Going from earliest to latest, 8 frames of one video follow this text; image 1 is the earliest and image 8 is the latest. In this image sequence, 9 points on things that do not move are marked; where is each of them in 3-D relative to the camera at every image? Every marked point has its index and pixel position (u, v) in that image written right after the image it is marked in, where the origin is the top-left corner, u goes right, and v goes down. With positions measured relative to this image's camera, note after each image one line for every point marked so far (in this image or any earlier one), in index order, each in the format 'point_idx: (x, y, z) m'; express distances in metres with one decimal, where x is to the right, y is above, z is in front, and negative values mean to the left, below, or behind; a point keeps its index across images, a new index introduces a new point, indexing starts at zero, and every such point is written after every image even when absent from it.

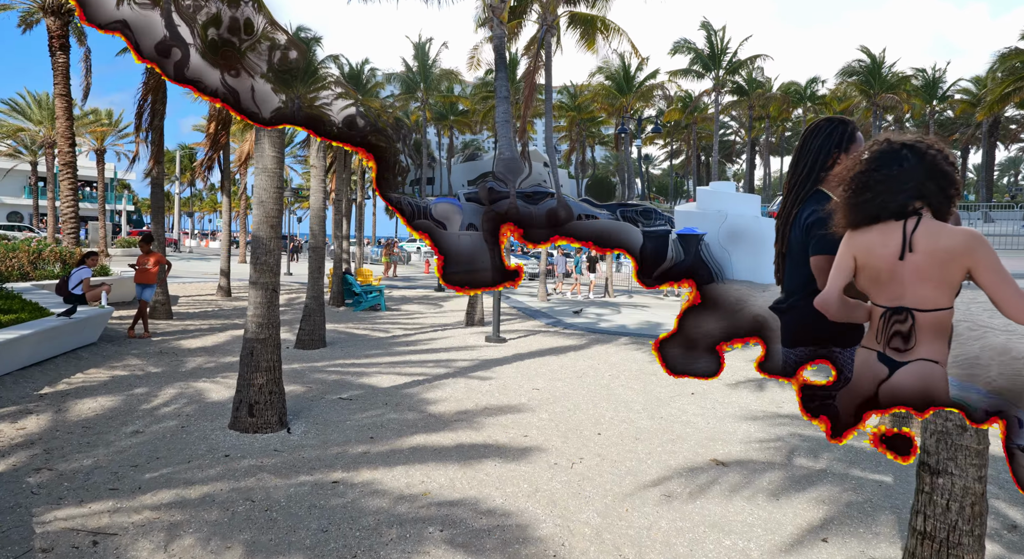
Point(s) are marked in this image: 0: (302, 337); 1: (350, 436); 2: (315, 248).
0: (-3.4, -0.9, +10.8) m
1: (-1.5, -1.4, +6.1) m
2: (-3.2, +0.5, +10.9) m
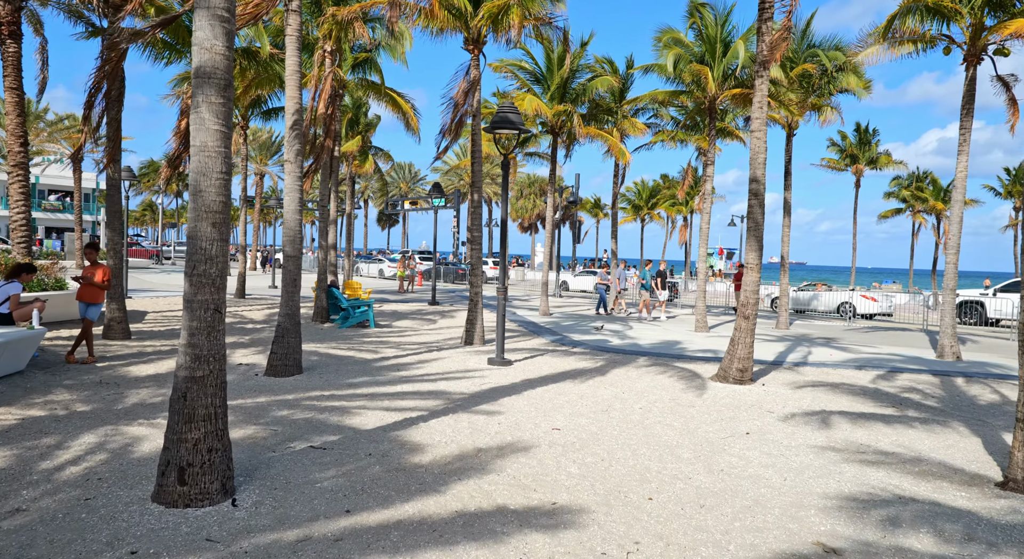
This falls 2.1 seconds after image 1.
0: (-3.3, -1.1, +9.2) m
1: (-1.3, -1.5, +4.5) m
2: (-3.1, +0.3, +9.3) m
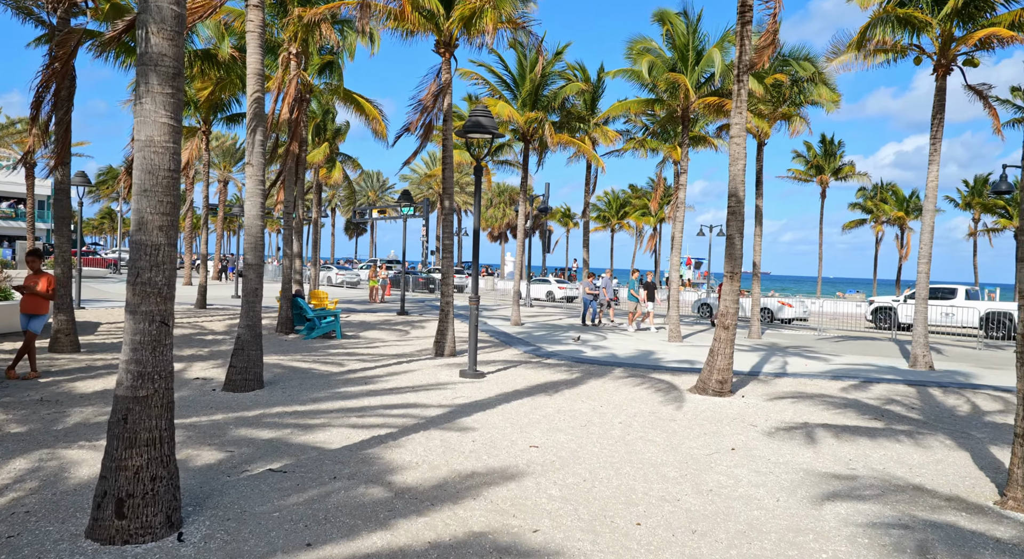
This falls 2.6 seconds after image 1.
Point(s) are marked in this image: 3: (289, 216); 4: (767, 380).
0: (-3.6, -1.3, +8.6) m
1: (-1.4, -1.6, +4.0) m
2: (-3.5, +0.2, +8.8) m
3: (-5.8, +1.6, +17.3) m
4: (+4.2, -1.7, +11.0) m
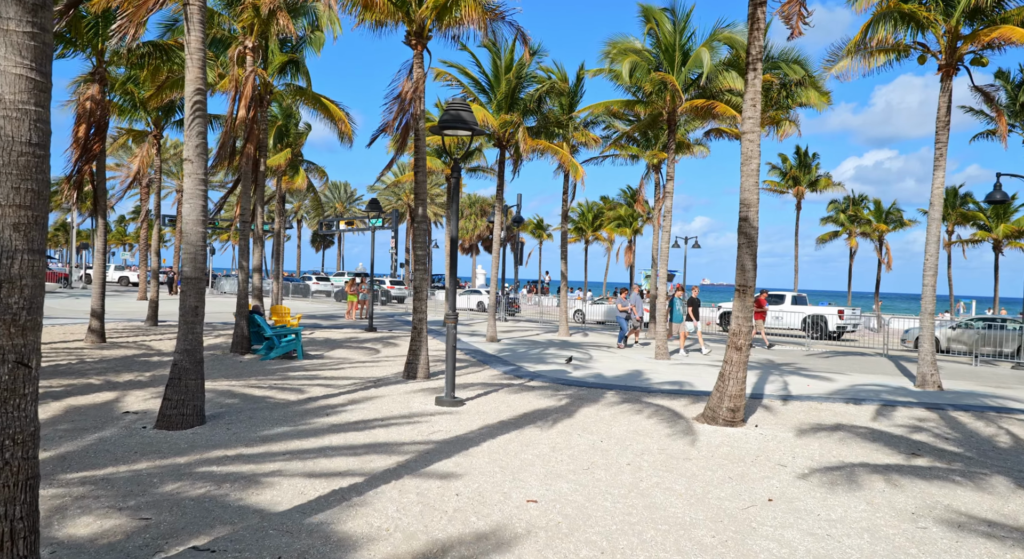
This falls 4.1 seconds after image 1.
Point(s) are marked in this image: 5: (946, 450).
0: (-3.8, -1.5, +7.3) m
1: (-1.4, -1.7, +2.8) m
2: (-3.6, 0.0, +7.5) m
3: (-6.3, +1.3, +15.9) m
4: (+4.0, -1.9, +10.0) m
5: (+4.8, -1.9, +7.4) m
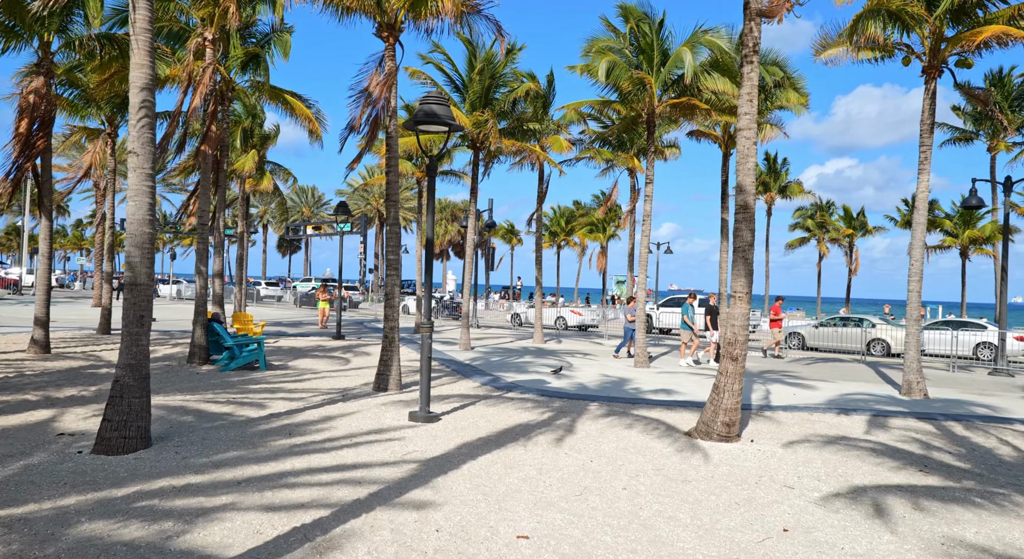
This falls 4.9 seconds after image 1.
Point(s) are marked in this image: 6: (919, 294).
0: (-3.9, -1.5, +6.5) m
1: (-1.3, -1.7, +2.1) m
2: (-3.8, -0.1, +6.7) m
3: (-6.9, +1.1, +15.0) m
4: (+3.7, -2.0, +9.5) m
5: (+4.7, -2.0, +7.0) m
6: (+7.5, -0.3, +12.4) m
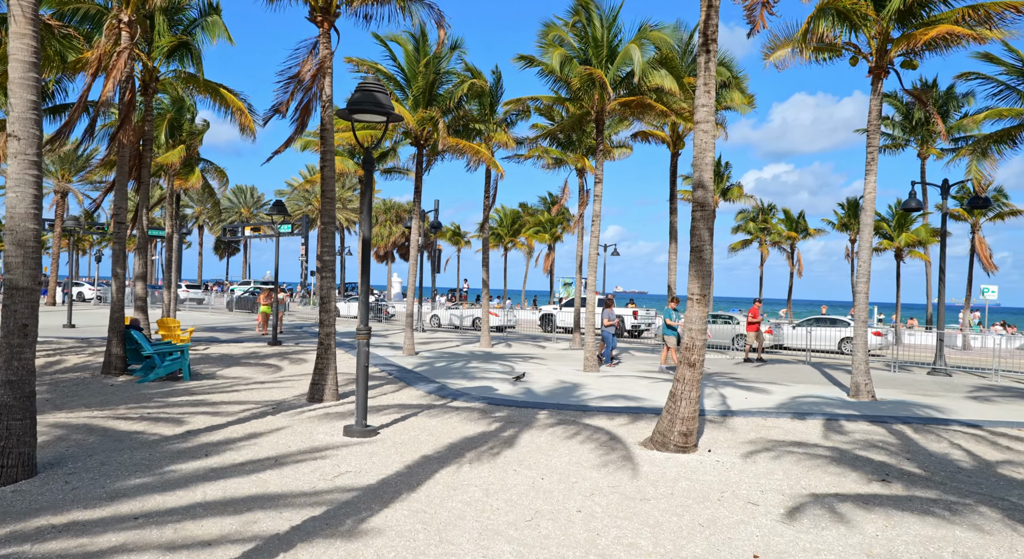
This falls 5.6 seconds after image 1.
0: (-4.4, -1.5, +5.6) m
1: (-1.5, -1.7, +1.4) m
2: (-4.3, -0.1, +5.8) m
3: (-8.0, +1.1, +13.8) m
4: (+2.9, -2.0, +9.2) m
5: (+4.1, -2.0, +6.8) m
6: (+6.6, -0.3, +12.3) m
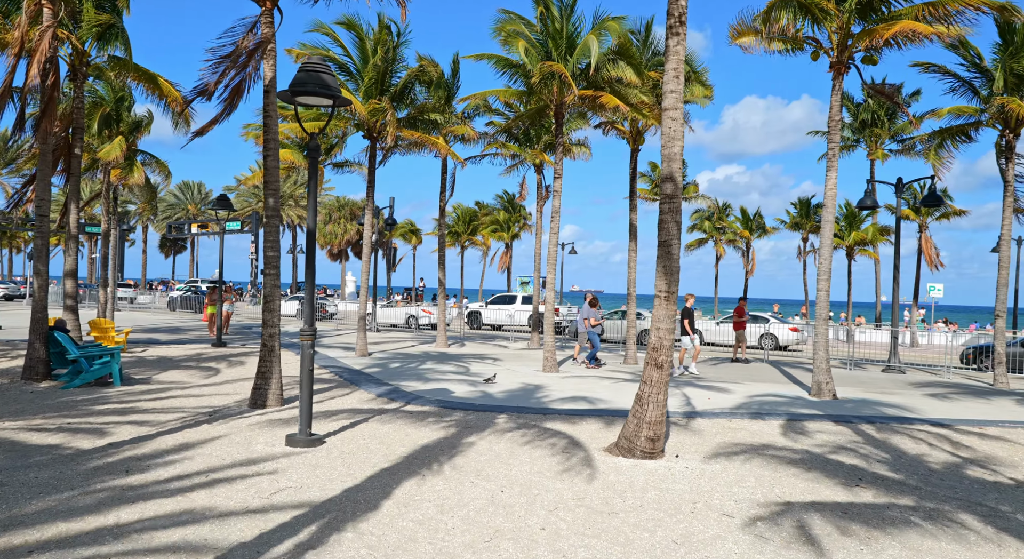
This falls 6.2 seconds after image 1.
0: (-4.7, -1.5, +4.8) m
1: (-1.5, -1.7, +0.8) m
2: (-4.7, -0.1, +5.0) m
3: (-8.9, +1.1, +12.7) m
4: (+2.3, -1.9, +8.9) m
5: (+3.7, -1.9, +6.5) m
6: (+5.8, -0.3, +12.2) m
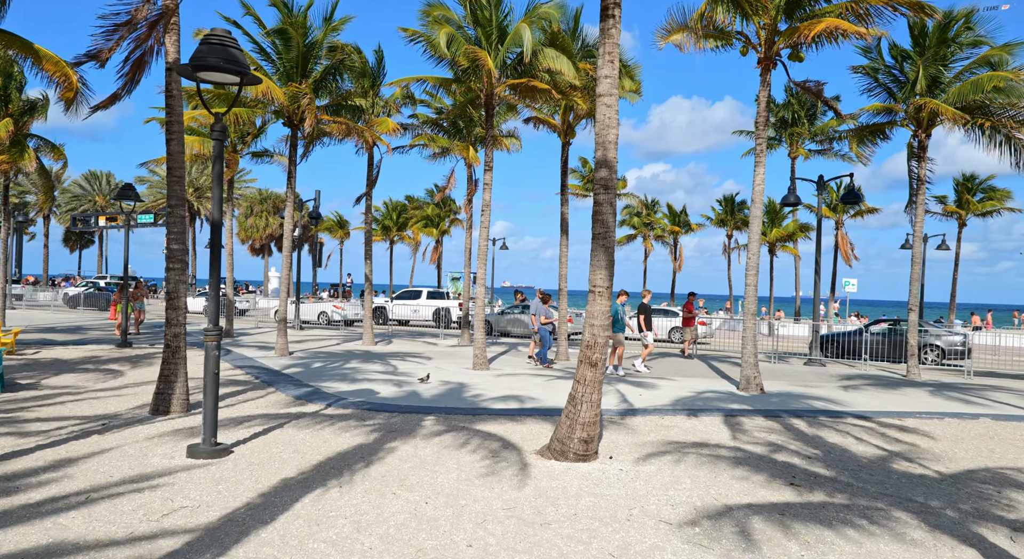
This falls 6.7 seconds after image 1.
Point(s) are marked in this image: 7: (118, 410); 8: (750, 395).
0: (-5.2, -1.5, +3.8) m
1: (-1.6, -1.7, +0.2) m
2: (-5.1, 0.0, +4.1) m
3: (-10.1, +1.2, +11.3) m
4: (+1.4, -1.9, +8.6) m
5: (+3.0, -1.9, +6.5) m
6: (+4.5, -0.2, +12.3) m
7: (-5.5, -1.8, +9.3) m
8: (+4.2, -2.0, +11.9) m
